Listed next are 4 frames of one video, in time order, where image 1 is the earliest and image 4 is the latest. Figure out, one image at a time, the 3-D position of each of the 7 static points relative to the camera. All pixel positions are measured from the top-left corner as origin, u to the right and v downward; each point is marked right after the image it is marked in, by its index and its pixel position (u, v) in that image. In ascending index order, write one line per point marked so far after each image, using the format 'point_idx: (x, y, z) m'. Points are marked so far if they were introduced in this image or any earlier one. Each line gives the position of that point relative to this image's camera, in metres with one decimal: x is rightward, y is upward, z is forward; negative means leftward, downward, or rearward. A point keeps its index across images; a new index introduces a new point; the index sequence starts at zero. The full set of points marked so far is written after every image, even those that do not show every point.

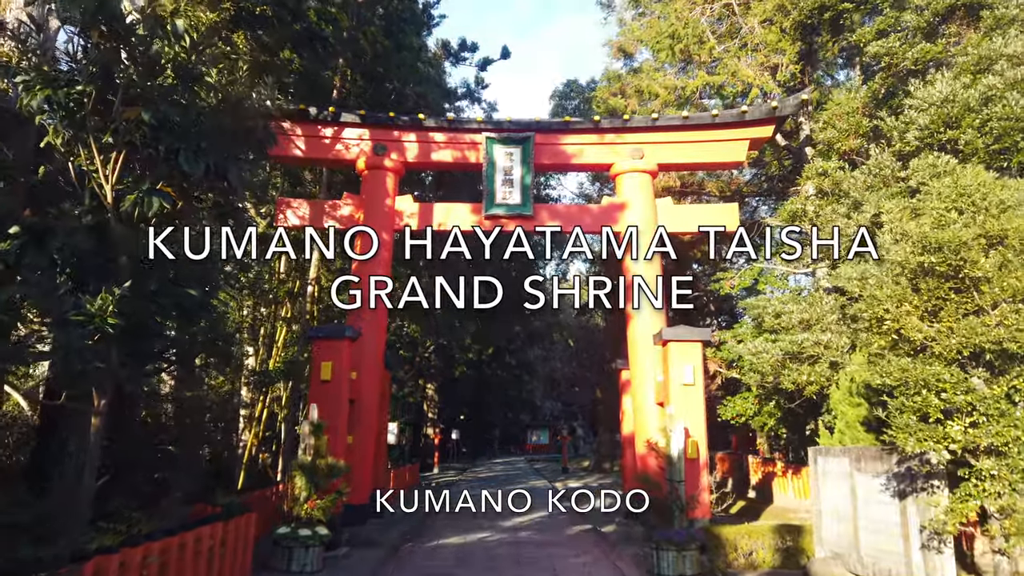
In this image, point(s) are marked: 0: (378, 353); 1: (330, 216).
0: (-1.8, -0.9, +10.7) m
1: (-2.6, +1.1, +11.4) m
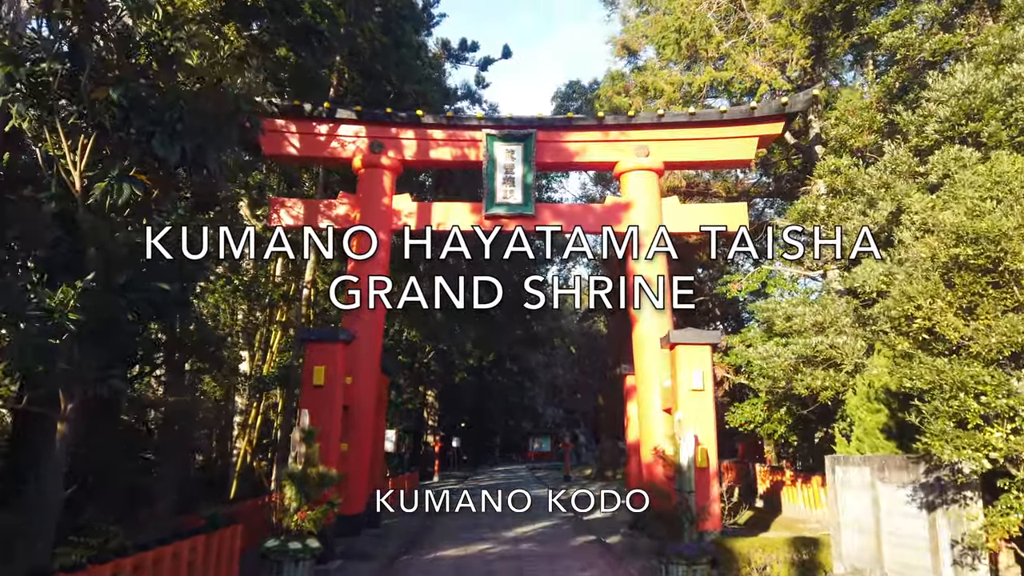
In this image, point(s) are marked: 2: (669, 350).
0: (-1.8, -0.9, +10.3) m
1: (-2.6, +1.0, +11.0) m
2: (+1.8, -0.7, +9.0) m
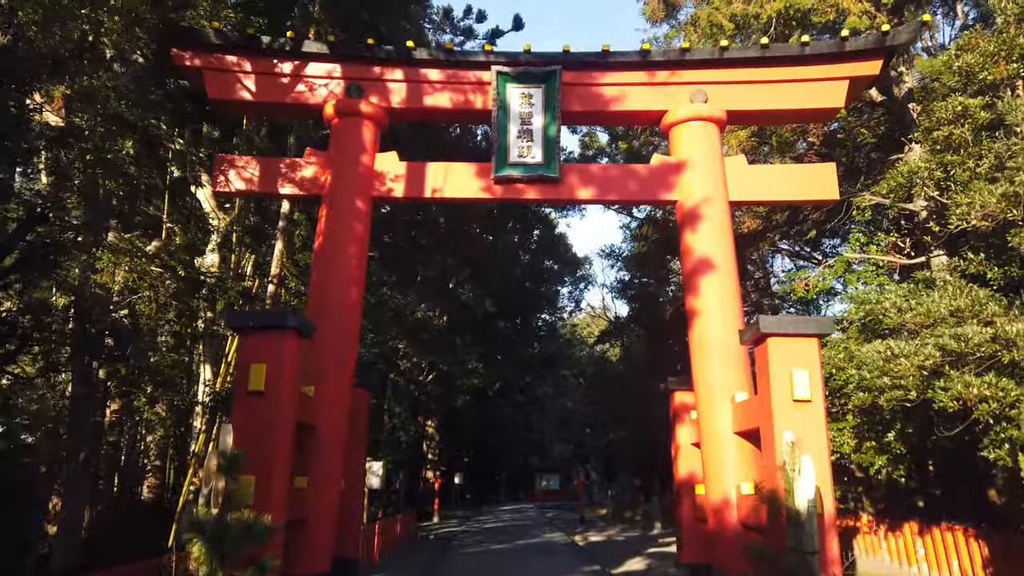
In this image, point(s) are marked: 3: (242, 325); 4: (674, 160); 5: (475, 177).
0: (-1.6, -0.7, +7.7) m
1: (-2.4, +1.2, +8.5) m
2: (+2.0, -0.5, +6.3) m
3: (-2.2, -0.3, +6.3) m
4: (+1.8, +1.4, +8.6) m
5: (-0.4, +1.2, +8.5) m
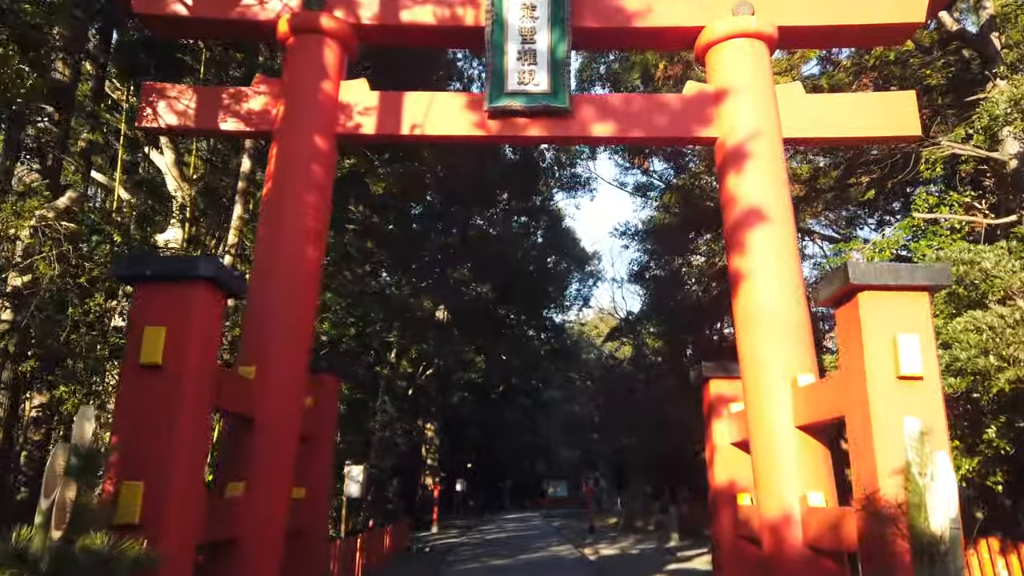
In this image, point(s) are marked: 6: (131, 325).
0: (-1.7, -0.4, +6.0) m
1: (-2.4, +1.5, +6.9) m
2: (+1.9, -0.1, +4.6) m
3: (-2.2, +0.1, +4.7) m
4: (+1.7, +1.7, +6.9) m
5: (-0.4, +1.6, +6.8) m
6: (-2.2, -0.2, +4.6) m
